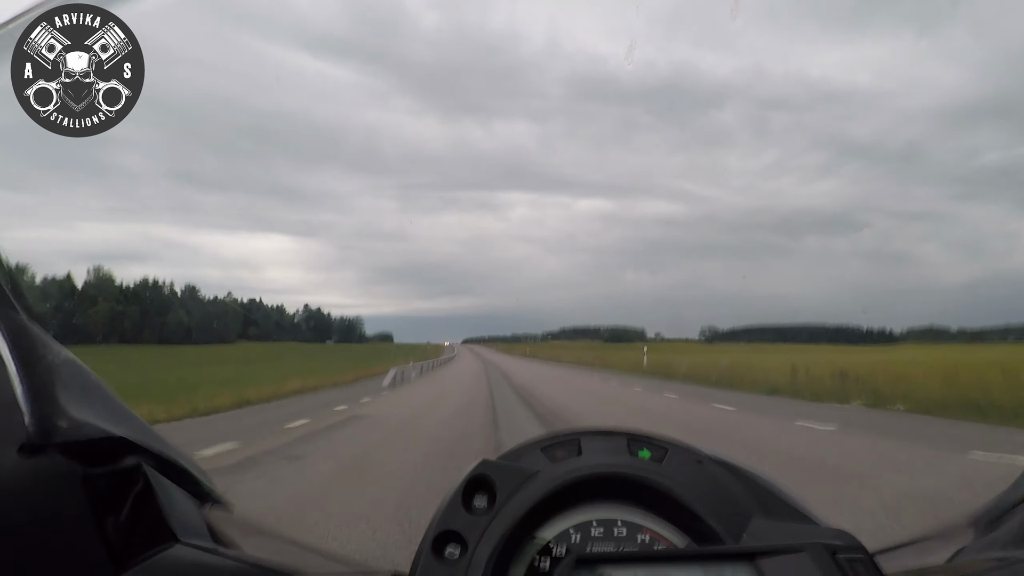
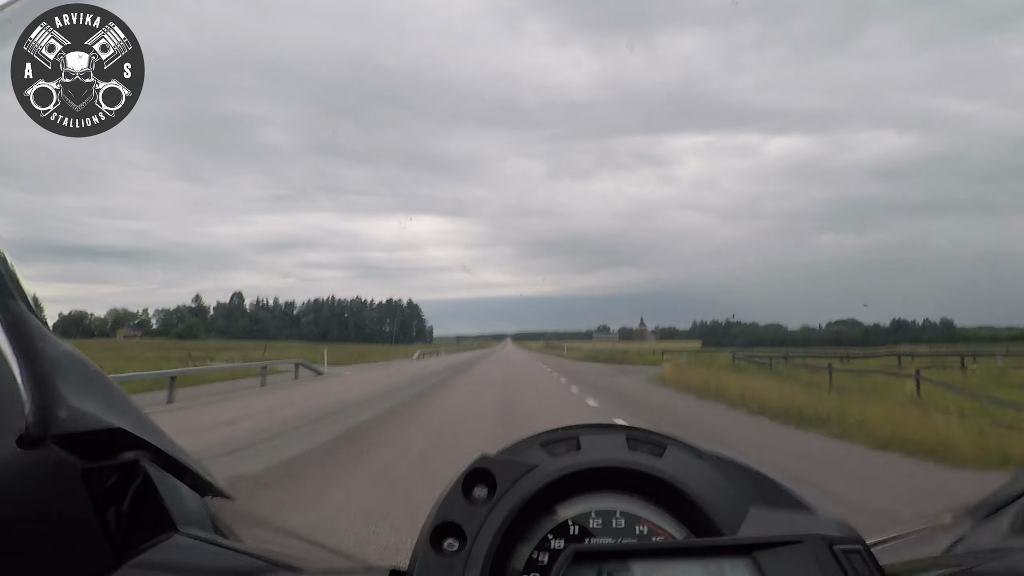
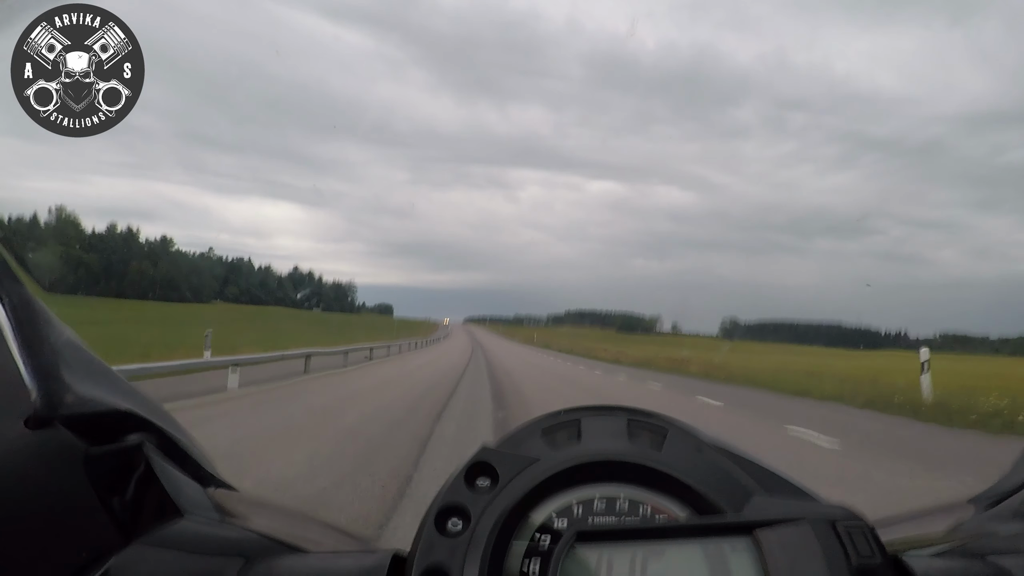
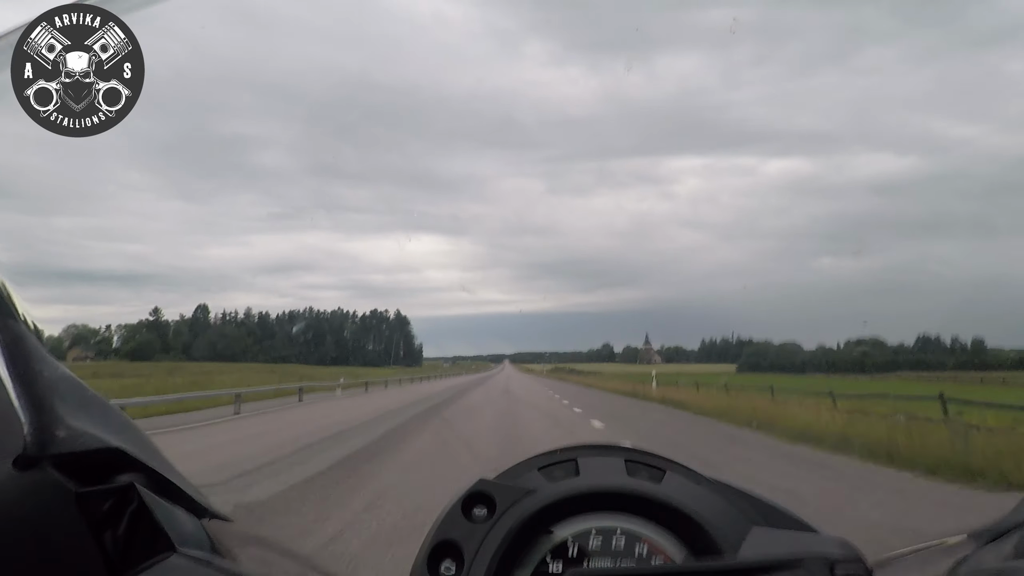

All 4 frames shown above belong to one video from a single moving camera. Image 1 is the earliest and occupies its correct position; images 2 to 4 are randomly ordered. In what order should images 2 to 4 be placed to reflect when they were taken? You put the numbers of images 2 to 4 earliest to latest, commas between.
3, 2, 4
